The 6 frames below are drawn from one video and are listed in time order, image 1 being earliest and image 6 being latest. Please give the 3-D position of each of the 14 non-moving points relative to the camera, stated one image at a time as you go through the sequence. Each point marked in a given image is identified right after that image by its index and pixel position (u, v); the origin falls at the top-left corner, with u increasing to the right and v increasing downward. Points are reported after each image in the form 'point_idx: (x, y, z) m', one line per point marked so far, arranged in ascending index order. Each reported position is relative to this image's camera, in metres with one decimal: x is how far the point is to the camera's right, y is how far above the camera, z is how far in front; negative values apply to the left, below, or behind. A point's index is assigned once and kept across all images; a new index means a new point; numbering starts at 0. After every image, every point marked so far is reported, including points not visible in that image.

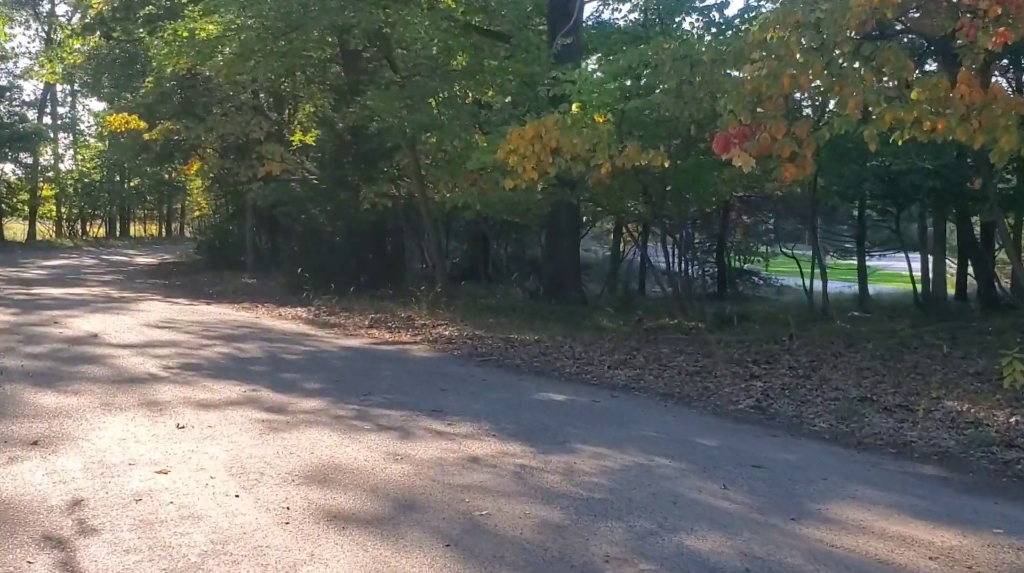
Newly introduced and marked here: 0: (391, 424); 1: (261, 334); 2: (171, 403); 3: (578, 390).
0: (-0.9, -1.1, +8.5) m
1: (-3.7, -0.7, +16.3) m
2: (-3.0, -1.0, +9.7) m
3: (+0.6, -1.0, +10.3) m
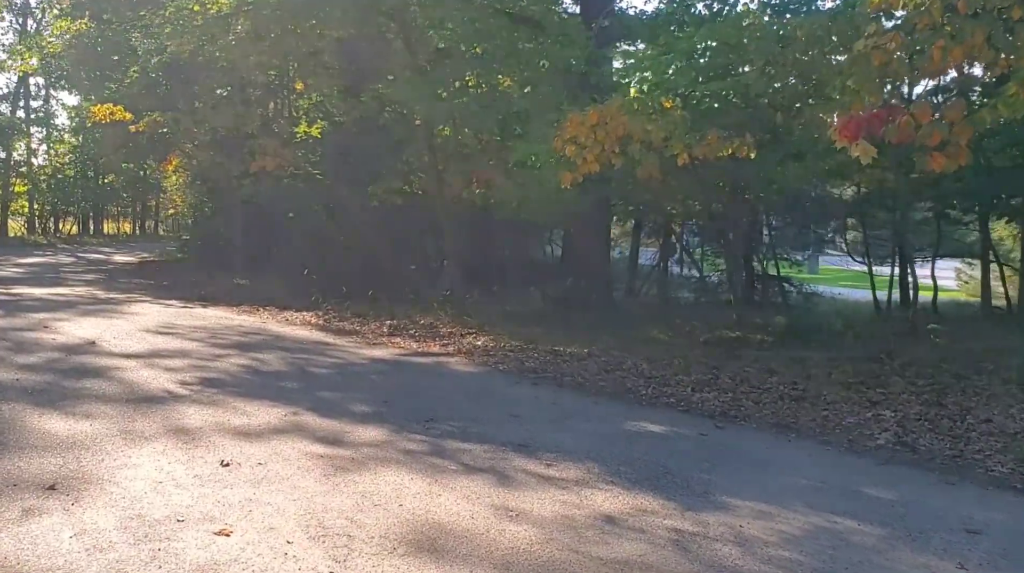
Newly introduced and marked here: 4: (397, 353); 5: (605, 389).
0: (-0.2, -1.1, +7.0) m
1: (-3.2, -0.8, +14.8) m
2: (-2.3, -1.1, +8.2) m
3: (+1.3, -1.1, +8.9) m
4: (-1.5, -0.8, +14.0) m
5: (+0.9, -1.0, +10.5) m
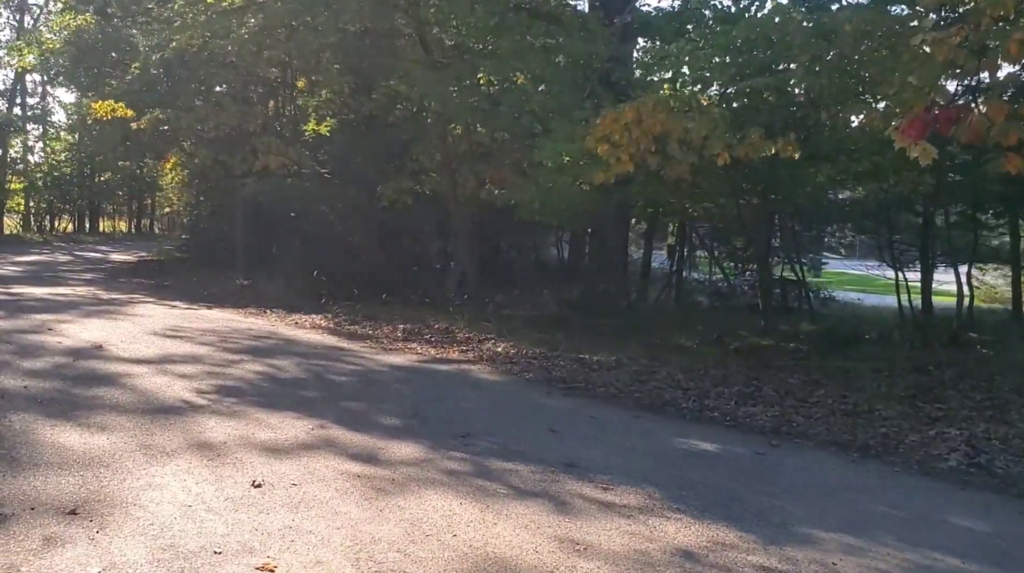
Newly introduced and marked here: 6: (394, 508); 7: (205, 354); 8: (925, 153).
0: (+0.1, -1.2, +6.6) m
1: (-2.9, -0.8, +14.3) m
2: (-2.0, -1.1, +7.7) m
3: (+1.6, -1.1, +8.4) m
4: (-1.2, -0.9, +13.5) m
5: (+1.2, -1.0, +10.0) m
6: (-0.6, -1.2, +6.0) m
7: (-3.7, -0.8, +13.2) m
8: (+3.0, +1.0, +7.8) m
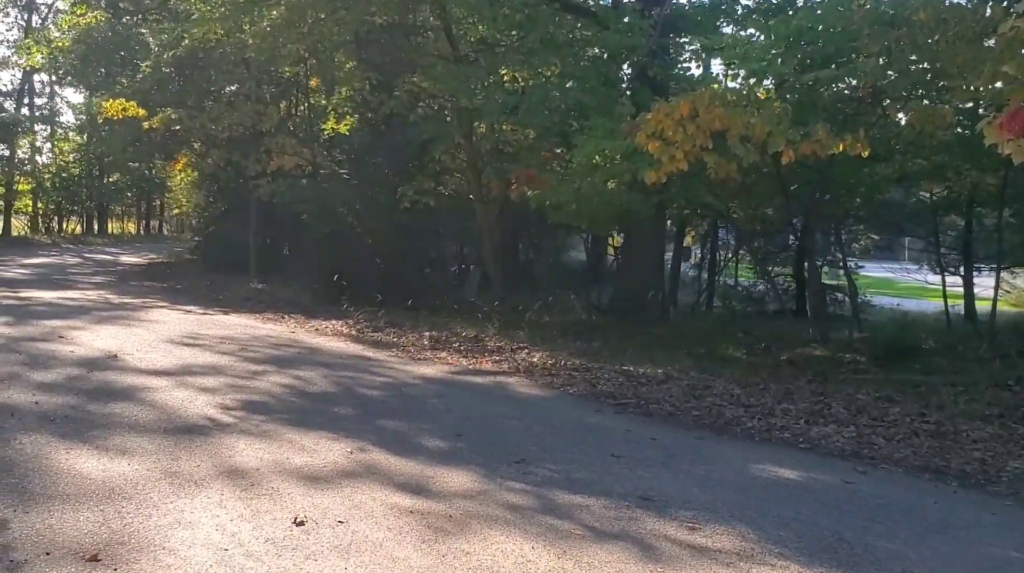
0: (+0.5, -1.3, +5.8) m
1: (-2.5, -0.9, +13.6) m
2: (-1.6, -1.2, +7.0) m
3: (+2.0, -1.2, +7.7) m
4: (-0.7, -1.0, +12.8) m
5: (+1.6, -1.1, +9.2) m
6: (-0.3, -1.3, +5.3) m
7: (-3.3, -0.9, +12.5) m
8: (+3.4, +0.9, +7.0) m
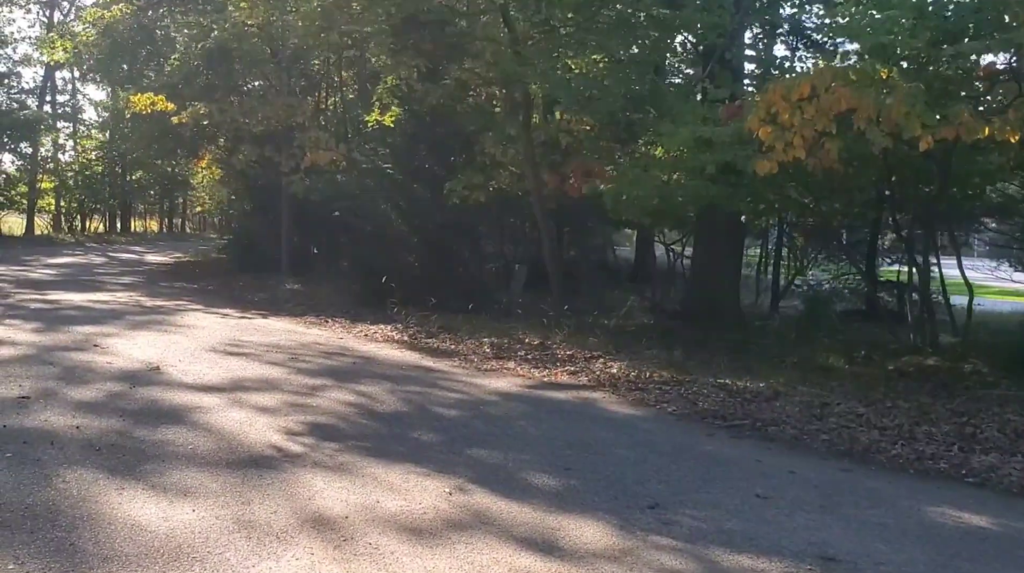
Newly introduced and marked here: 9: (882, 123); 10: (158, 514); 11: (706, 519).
0: (+1.2, -1.3, +4.7) m
1: (-1.6, -0.9, +12.5) m
2: (-0.9, -1.3, +5.9) m
3: (+2.8, -1.3, +6.5) m
4: (+0.1, -1.0, +11.7) m
5: (+2.4, -1.2, +8.1) m
6: (+0.5, -1.4, +4.2) m
7: (-2.4, -0.9, +11.4) m
8: (+4.1, +0.8, +5.8) m
9: (+3.0, +1.3, +9.0) m
10: (-1.9, -1.2, +6.1) m
11: (+1.0, -1.3, +6.0) m
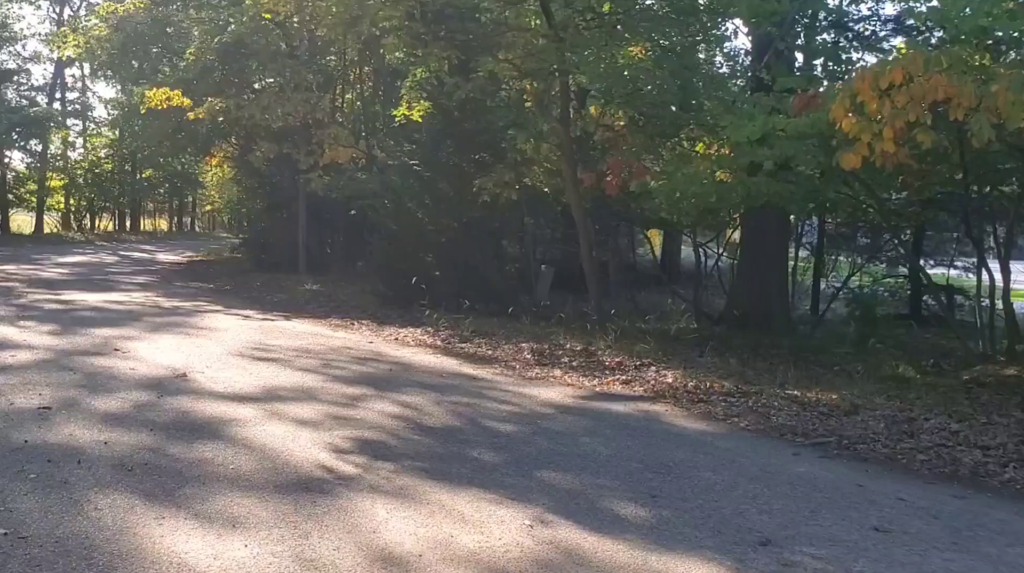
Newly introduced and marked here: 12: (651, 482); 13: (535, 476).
0: (+1.7, -1.4, +3.9) m
1: (-1.1, -1.0, +11.8) m
2: (-0.4, -1.3, +5.2) m
3: (+3.2, -1.3, +5.8) m
4: (+0.6, -1.0, +11.0) m
5: (+2.9, -1.2, +7.3) m
6: (+0.9, -1.4, +3.4) m
7: (-1.9, -1.0, +10.7) m
8: (+4.6, +0.8, +5.1) m
9: (+3.5, +1.3, +8.3) m
10: (-1.5, -1.3, +5.3) m
11: (+1.5, -1.3, +5.2) m
12: (+0.9, -1.2, +6.8) m
13: (+0.2, -1.2, +6.9) m
